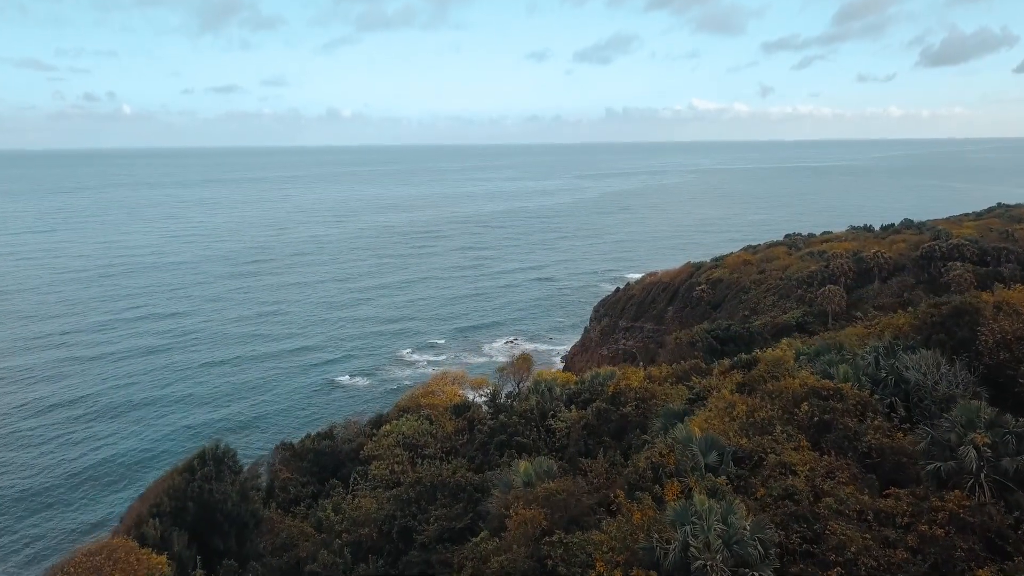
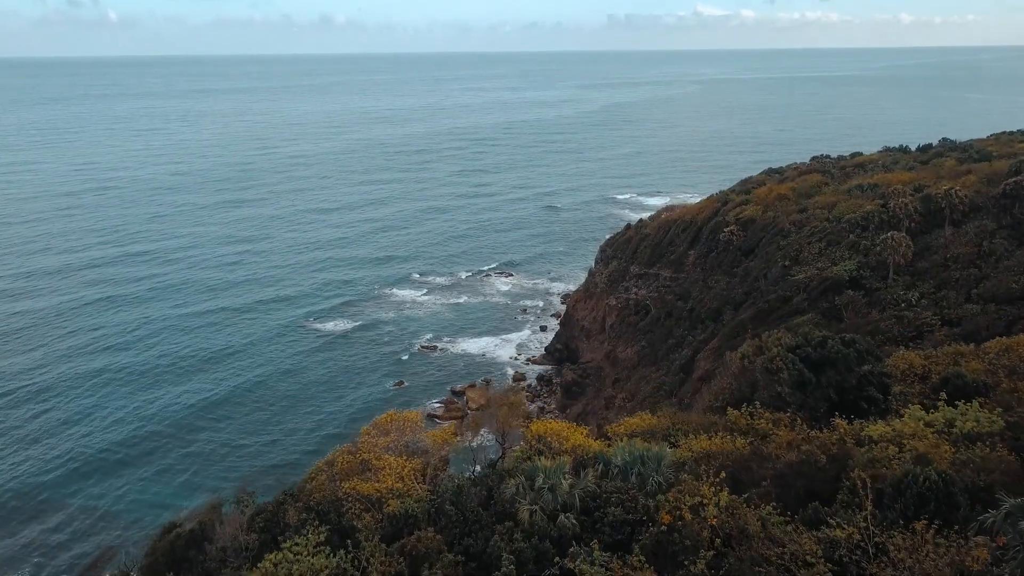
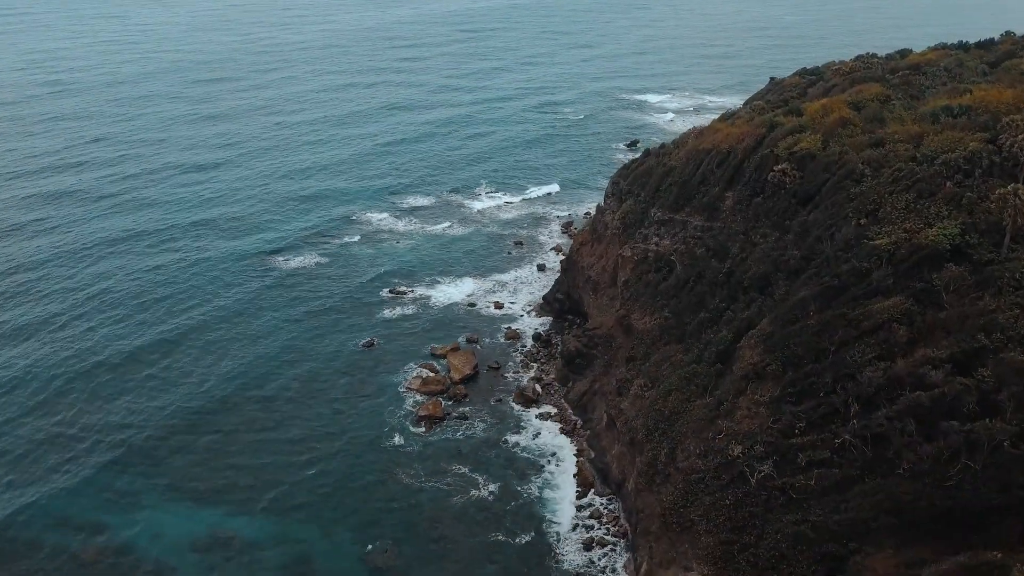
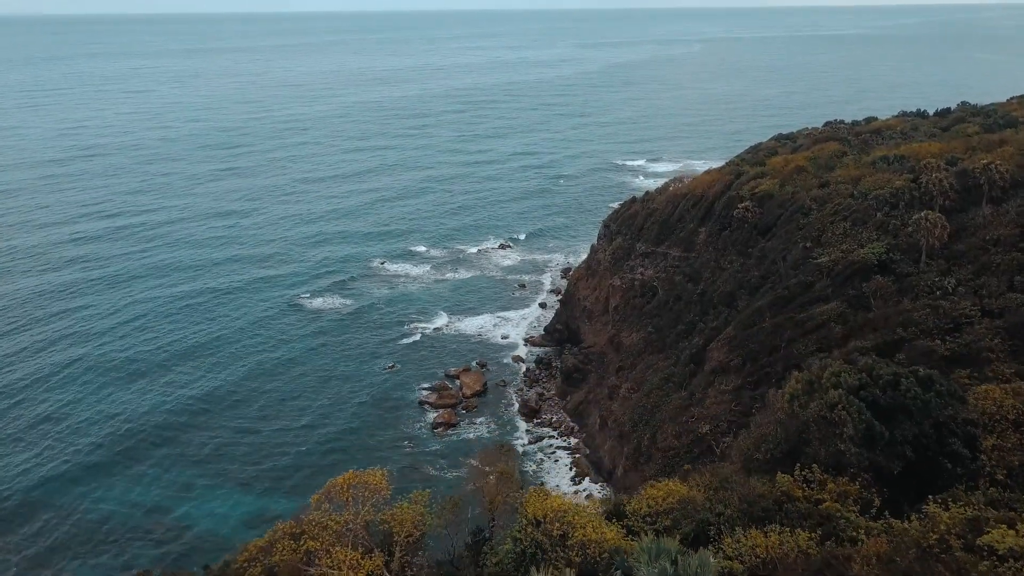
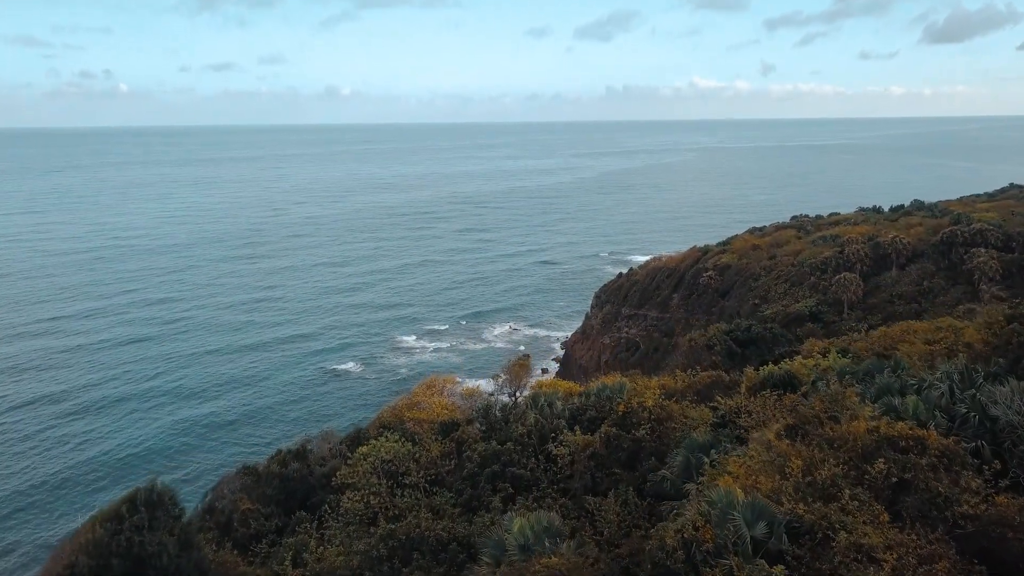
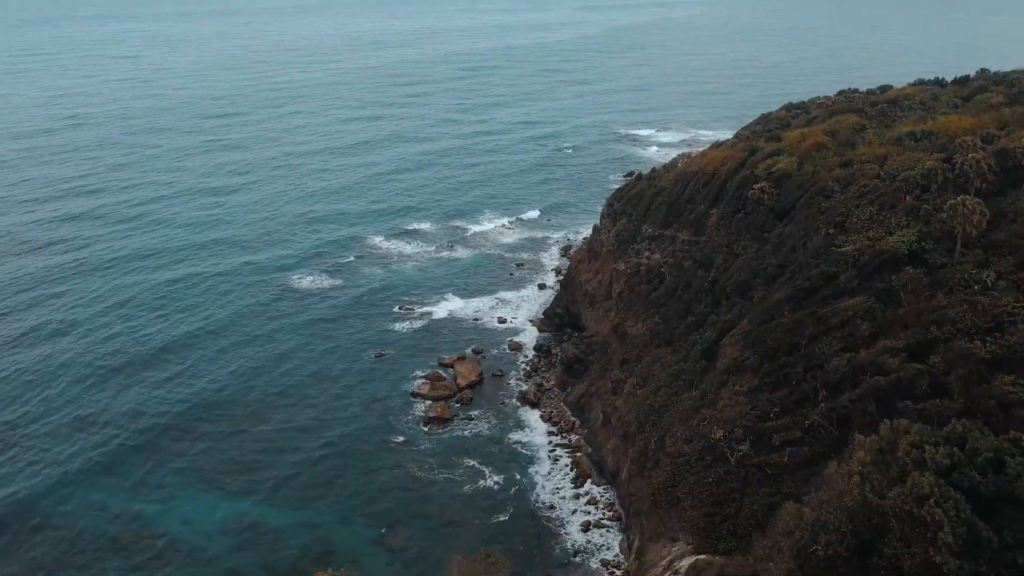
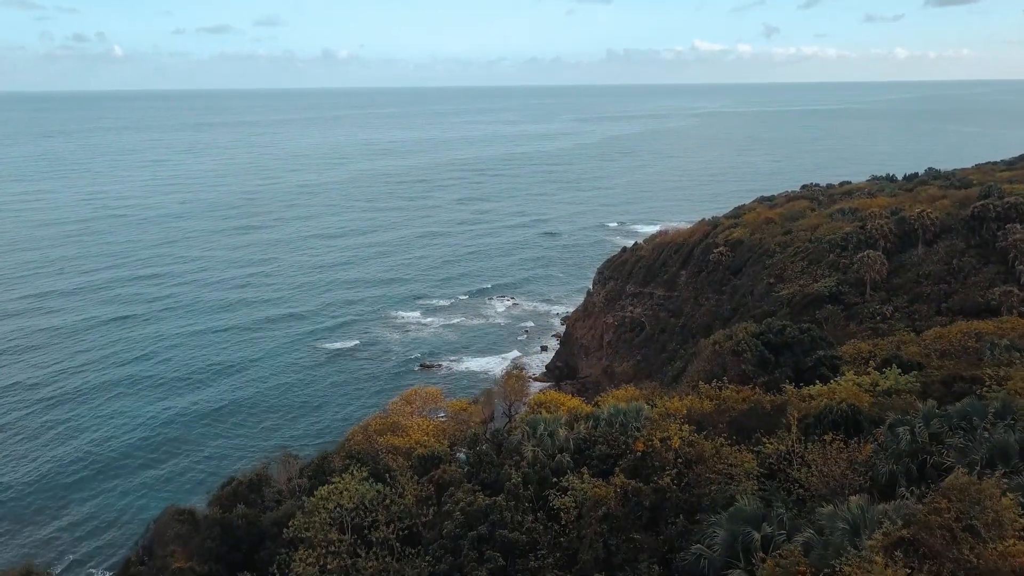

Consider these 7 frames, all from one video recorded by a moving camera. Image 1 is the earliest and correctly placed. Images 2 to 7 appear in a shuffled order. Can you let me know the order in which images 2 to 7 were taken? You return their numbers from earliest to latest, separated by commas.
5, 7, 2, 4, 6, 3
